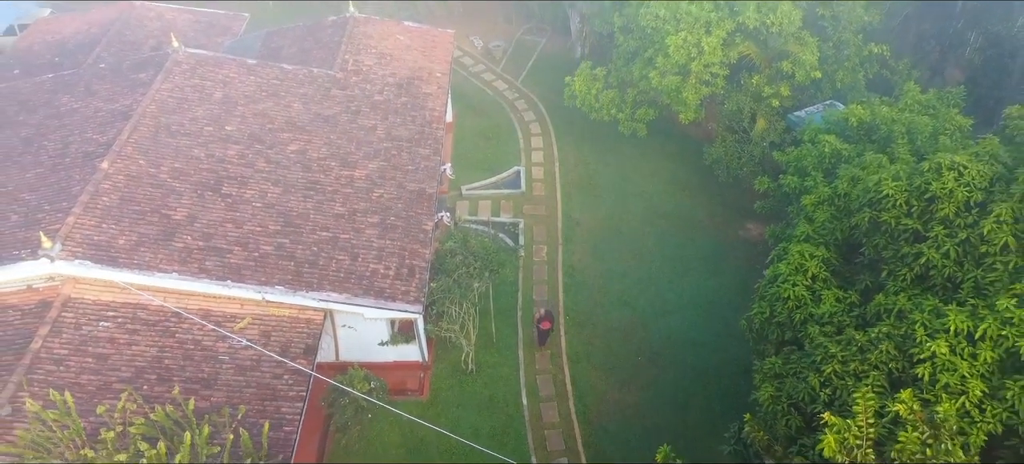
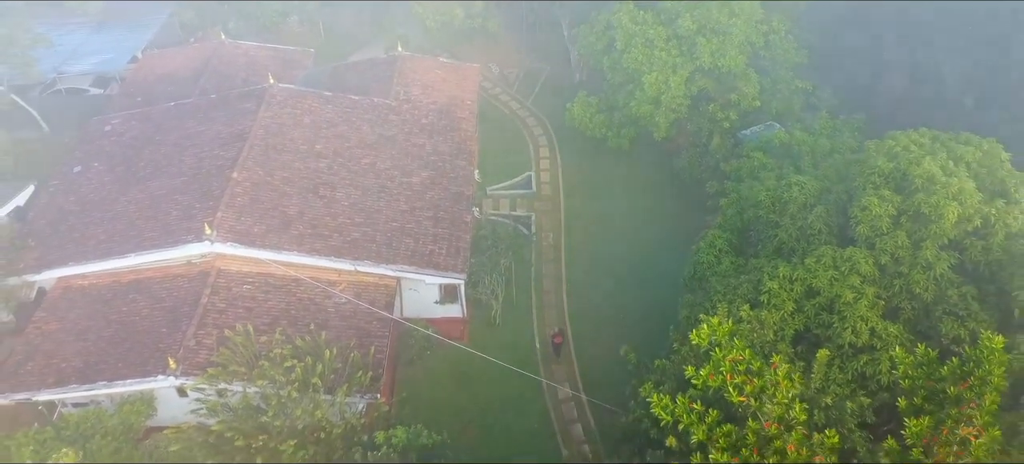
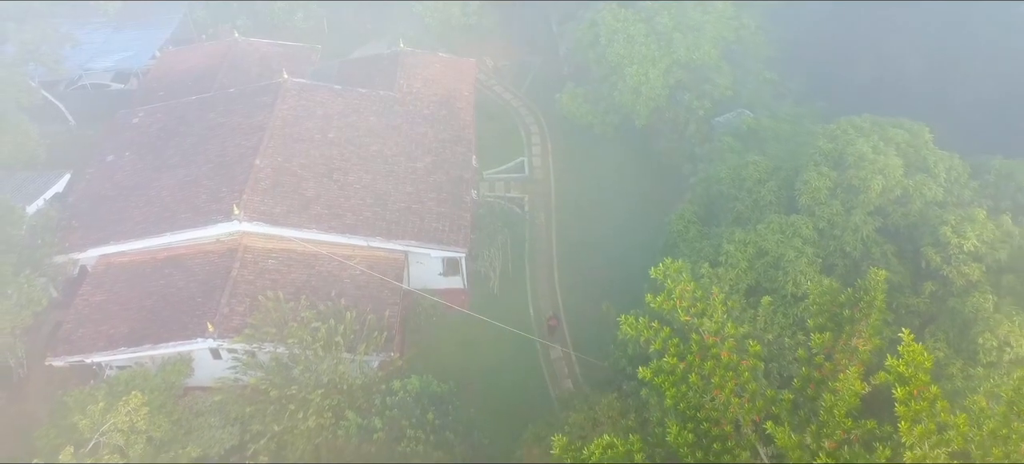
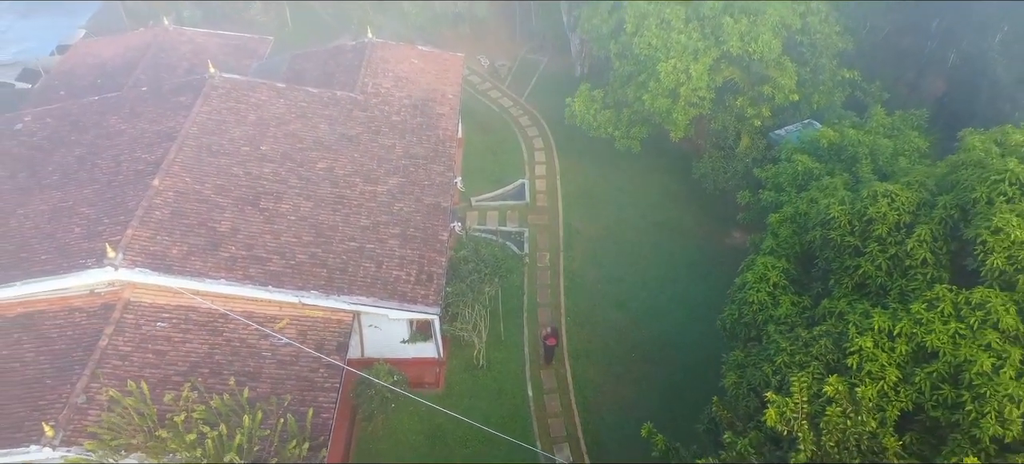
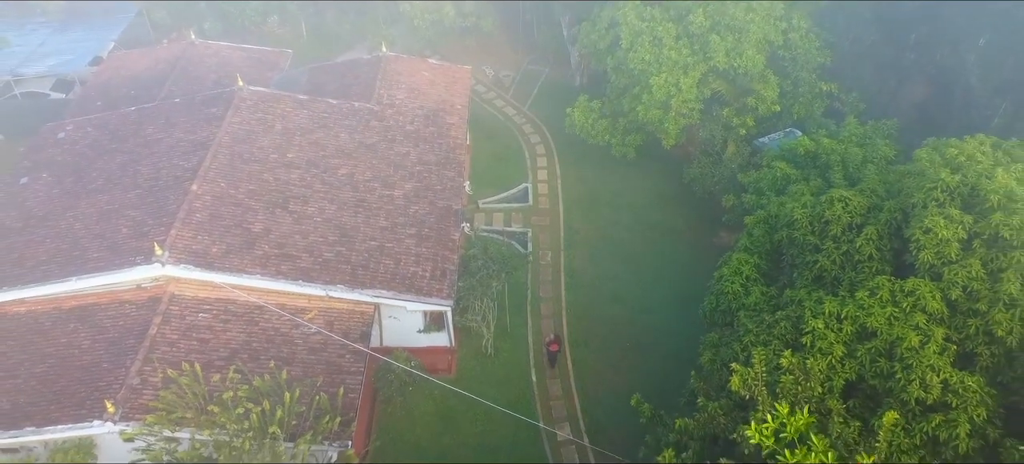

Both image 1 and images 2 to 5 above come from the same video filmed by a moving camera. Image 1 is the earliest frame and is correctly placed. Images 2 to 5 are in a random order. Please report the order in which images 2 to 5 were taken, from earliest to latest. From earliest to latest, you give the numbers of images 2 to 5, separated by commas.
4, 5, 2, 3
